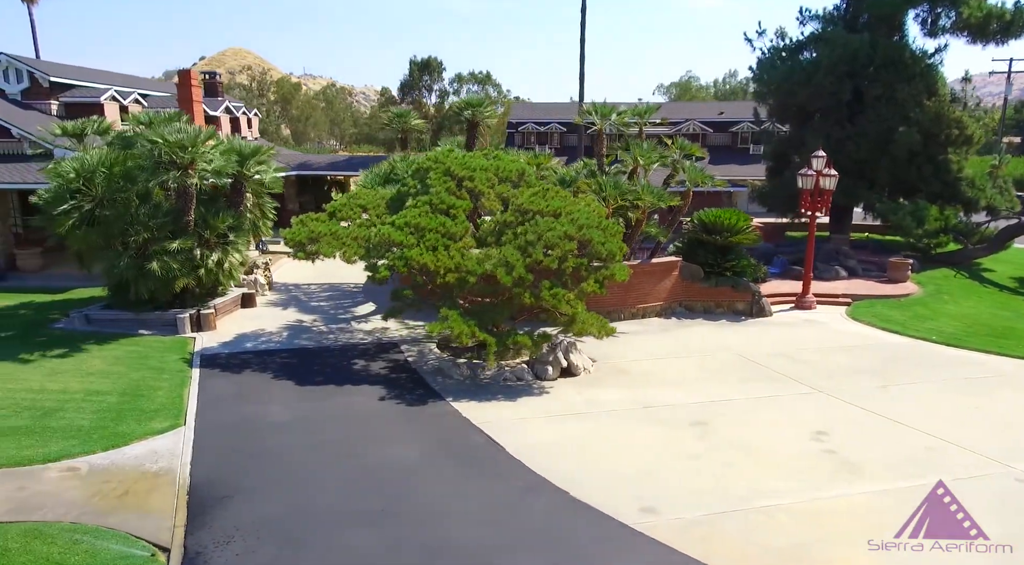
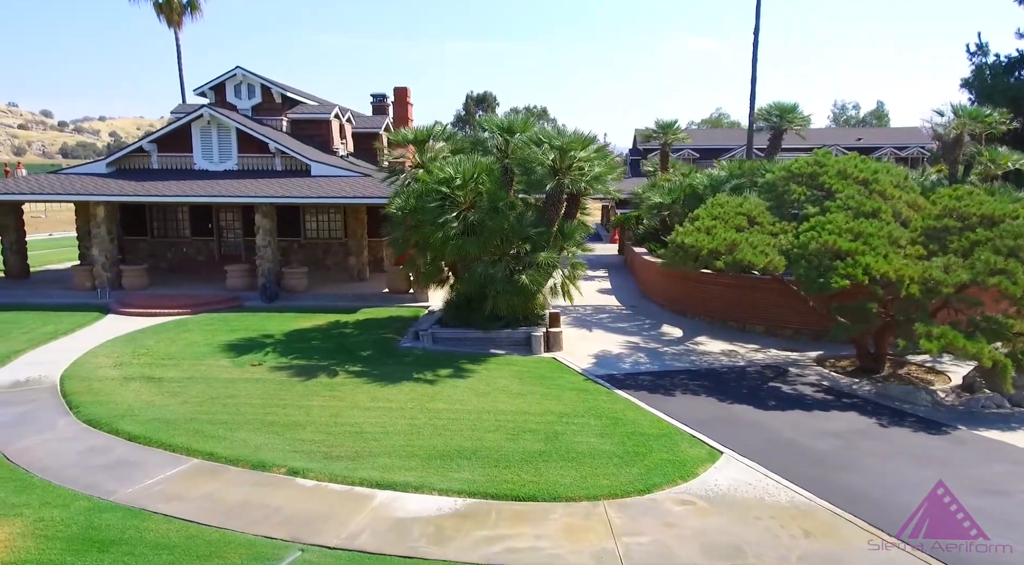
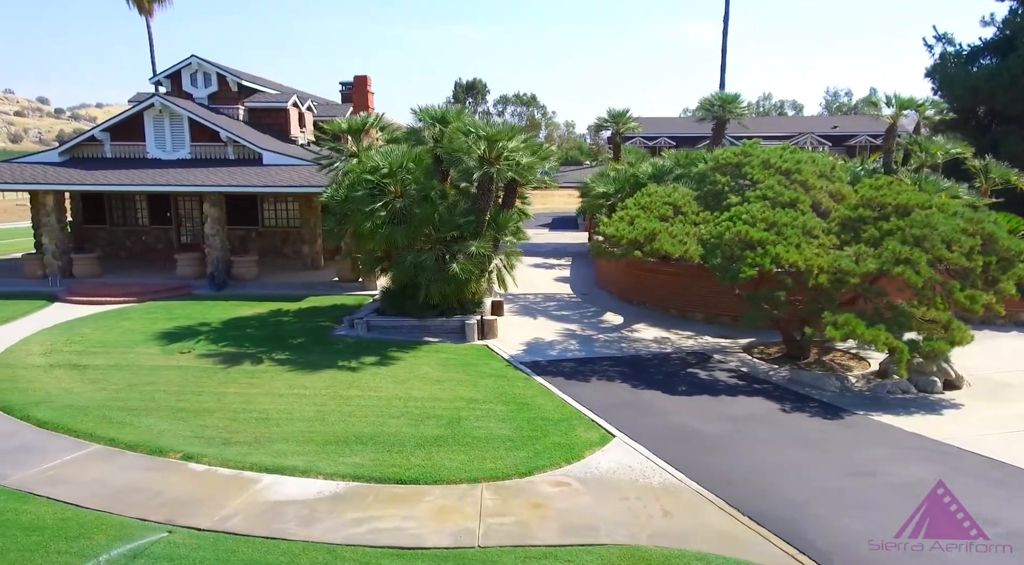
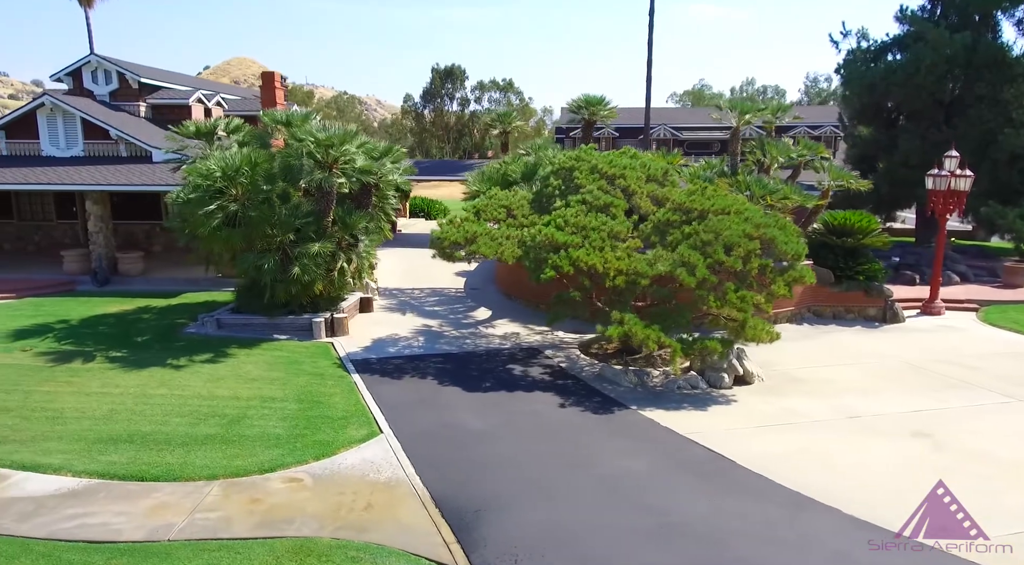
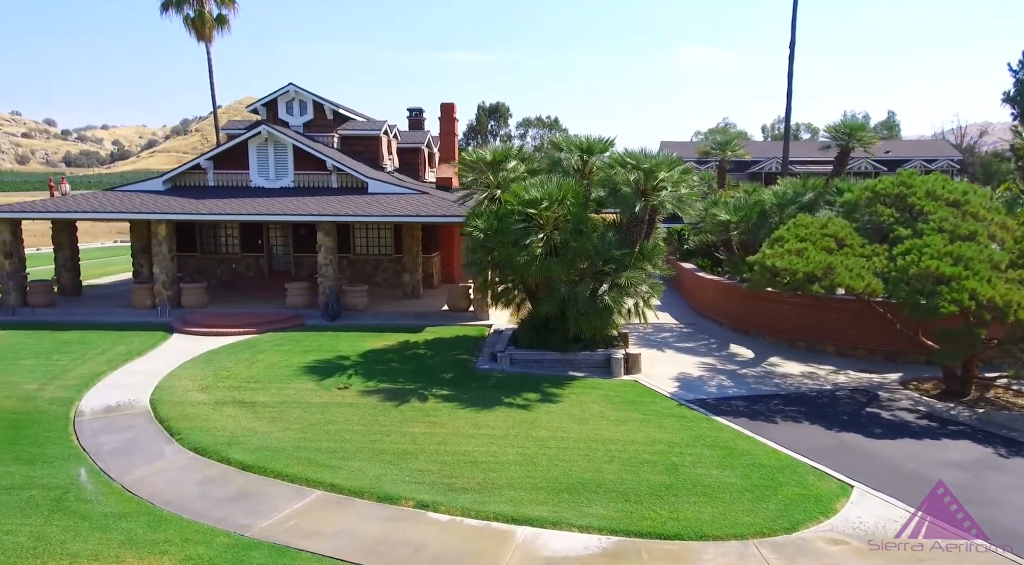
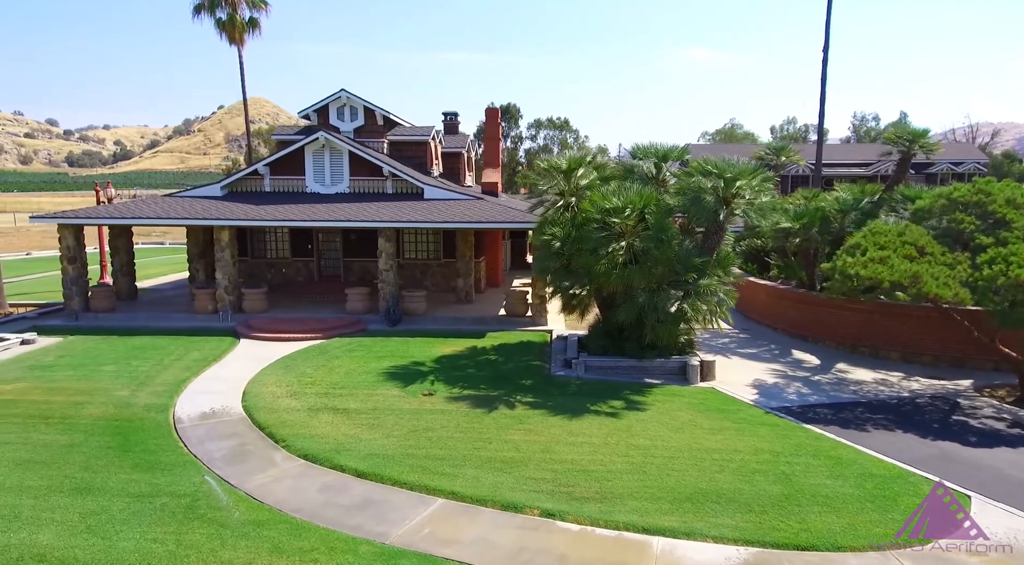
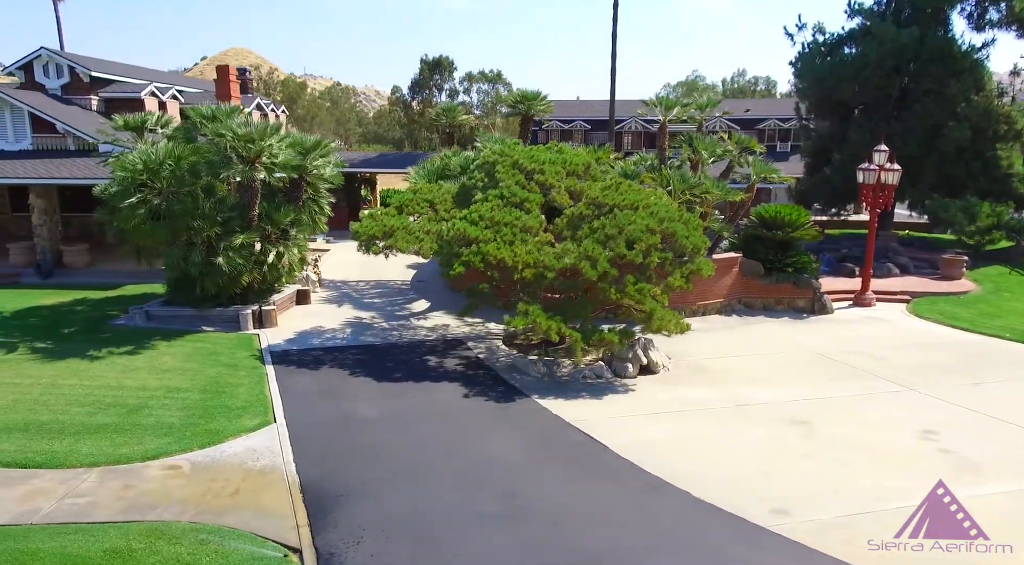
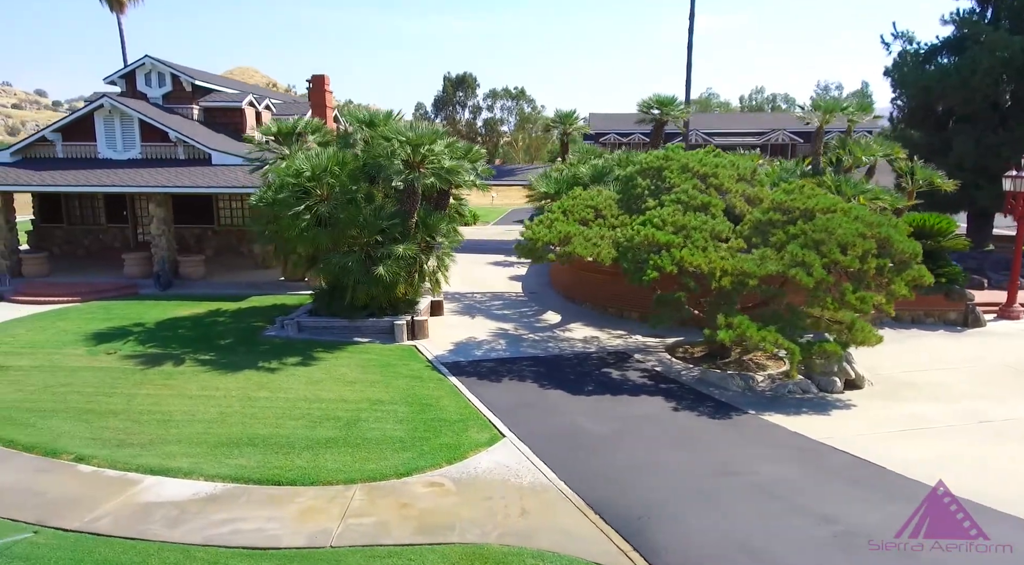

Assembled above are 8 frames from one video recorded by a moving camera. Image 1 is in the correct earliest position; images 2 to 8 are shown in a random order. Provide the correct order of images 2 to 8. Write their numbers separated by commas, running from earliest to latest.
7, 4, 8, 3, 2, 5, 6
